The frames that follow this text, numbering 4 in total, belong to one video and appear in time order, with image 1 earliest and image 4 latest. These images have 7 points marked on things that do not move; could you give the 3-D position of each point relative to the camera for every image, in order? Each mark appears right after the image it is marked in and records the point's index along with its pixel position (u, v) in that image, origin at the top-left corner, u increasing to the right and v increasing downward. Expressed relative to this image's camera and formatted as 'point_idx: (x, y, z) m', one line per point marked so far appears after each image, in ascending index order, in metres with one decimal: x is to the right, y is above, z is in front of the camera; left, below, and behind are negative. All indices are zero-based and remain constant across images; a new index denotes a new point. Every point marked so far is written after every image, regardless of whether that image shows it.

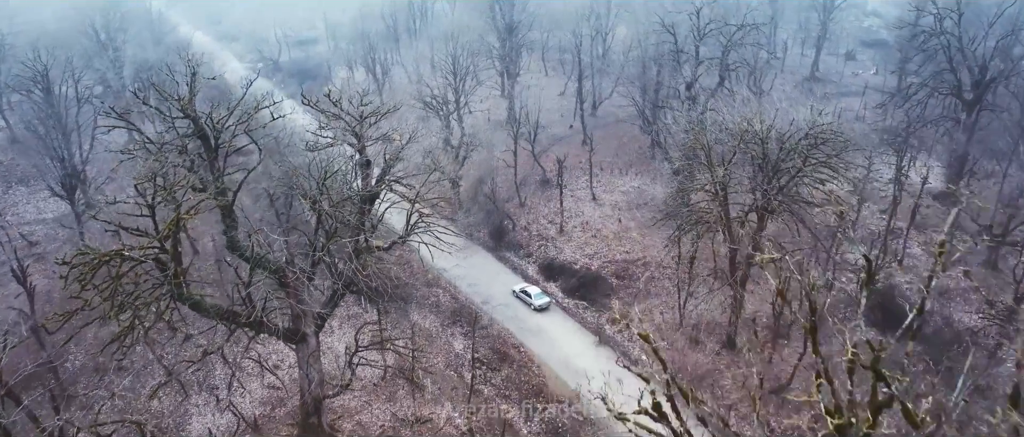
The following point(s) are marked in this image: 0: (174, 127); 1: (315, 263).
0: (-14.0, +3.7, +15.0) m
1: (-8.7, -2.0, +15.8) m
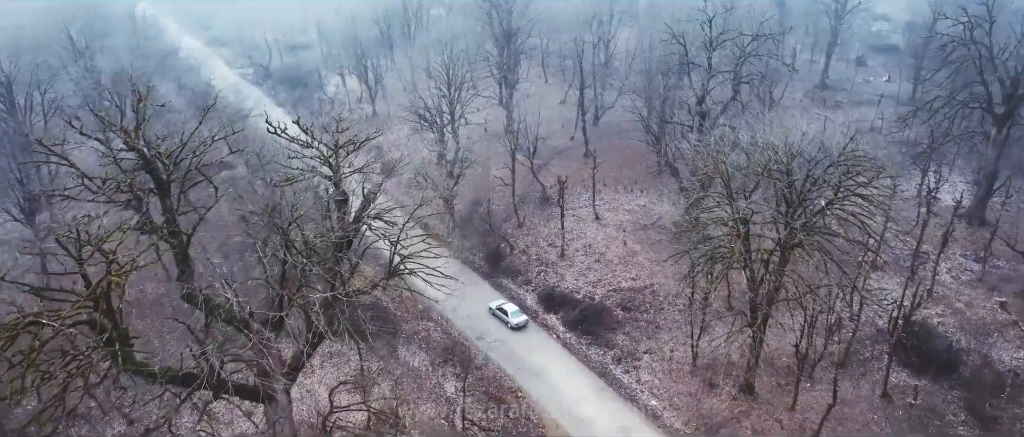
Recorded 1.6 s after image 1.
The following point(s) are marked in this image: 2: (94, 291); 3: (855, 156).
0: (-14.2, +2.0, +13.0) m
1: (-8.9, -3.7, +13.8) m
2: (-12.7, -2.2, +10.8) m
3: (+17.5, +3.2, +18.4) m
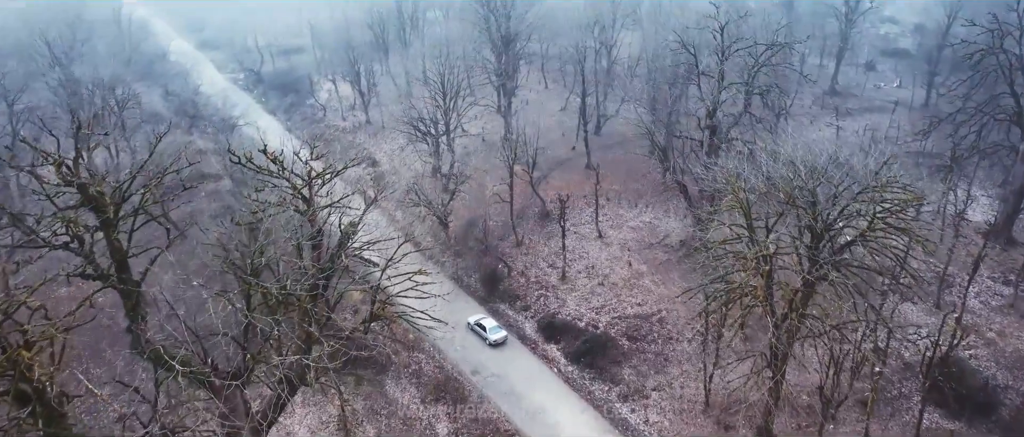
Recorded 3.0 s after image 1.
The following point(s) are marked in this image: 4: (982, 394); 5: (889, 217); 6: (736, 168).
0: (-14.3, +0.6, +11.3) m
1: (-9.0, -5.1, +12.1) m
2: (-12.8, -3.6, +9.2) m
3: (+17.4, +1.8, +16.7) m
4: (+24.2, -9.0, +18.7) m
5: (+16.8, +0.1, +16.1) m
6: (+12.0, +2.7, +19.3) m
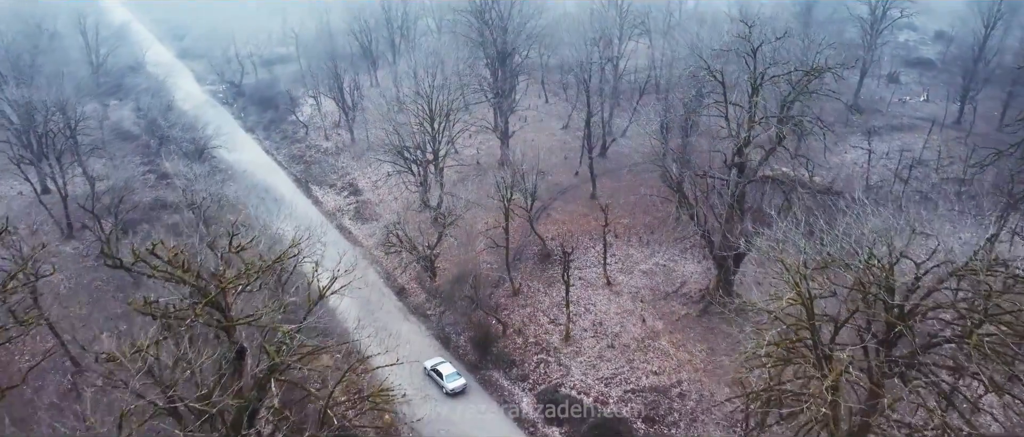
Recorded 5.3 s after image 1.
0: (-14.6, -2.5, +7.8) m
1: (-9.3, -8.2, +8.6) m
2: (-13.1, -6.7, +5.6) m
3: (+17.1, -1.3, +13.2) m
4: (+23.9, -12.1, +15.2) m
5: (+16.5, -3.0, +12.6) m
6: (+11.7, -0.4, +15.8) m
